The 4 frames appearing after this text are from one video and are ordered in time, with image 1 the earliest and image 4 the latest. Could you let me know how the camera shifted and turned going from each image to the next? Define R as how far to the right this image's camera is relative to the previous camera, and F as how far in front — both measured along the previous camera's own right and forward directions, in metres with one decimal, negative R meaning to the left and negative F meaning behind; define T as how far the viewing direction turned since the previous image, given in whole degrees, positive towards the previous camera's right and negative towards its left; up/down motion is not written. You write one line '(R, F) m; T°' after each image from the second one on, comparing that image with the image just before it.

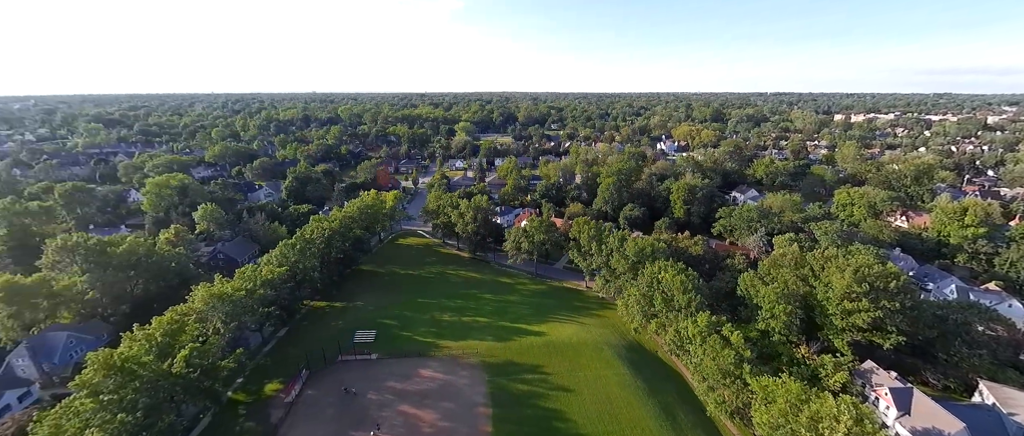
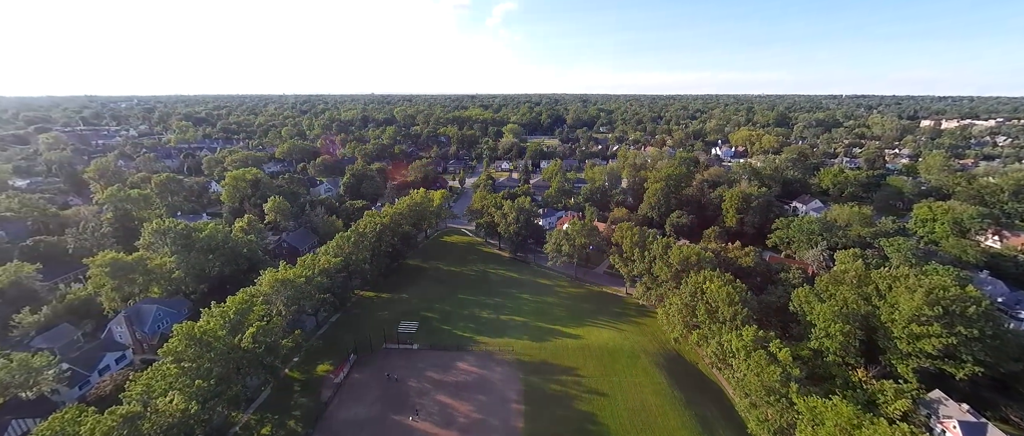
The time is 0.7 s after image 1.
(-0.1, -0.7) m; -6°
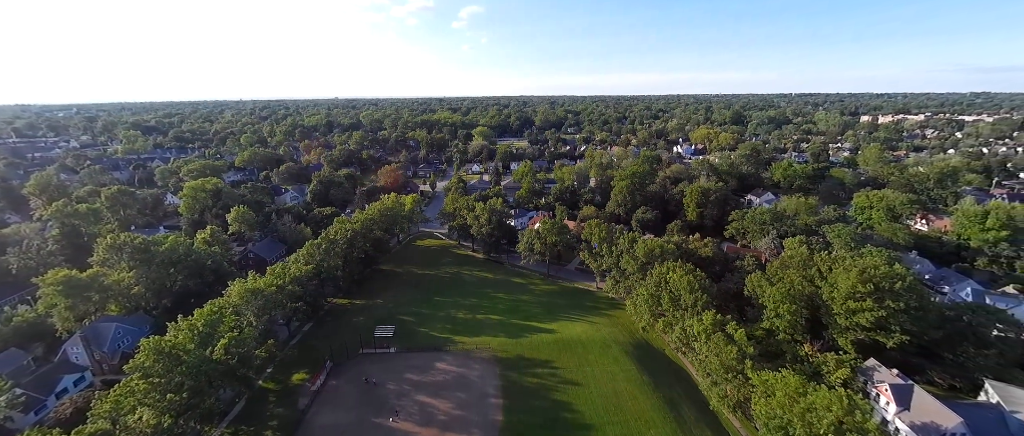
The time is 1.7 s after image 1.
(+0.3, -1.0) m; +4°
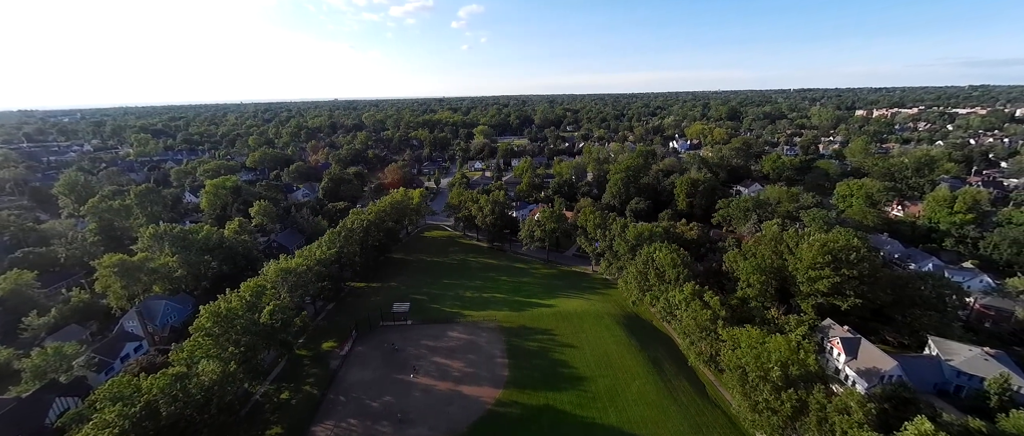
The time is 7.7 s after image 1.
(-0.1, -3.9) m; 0°
